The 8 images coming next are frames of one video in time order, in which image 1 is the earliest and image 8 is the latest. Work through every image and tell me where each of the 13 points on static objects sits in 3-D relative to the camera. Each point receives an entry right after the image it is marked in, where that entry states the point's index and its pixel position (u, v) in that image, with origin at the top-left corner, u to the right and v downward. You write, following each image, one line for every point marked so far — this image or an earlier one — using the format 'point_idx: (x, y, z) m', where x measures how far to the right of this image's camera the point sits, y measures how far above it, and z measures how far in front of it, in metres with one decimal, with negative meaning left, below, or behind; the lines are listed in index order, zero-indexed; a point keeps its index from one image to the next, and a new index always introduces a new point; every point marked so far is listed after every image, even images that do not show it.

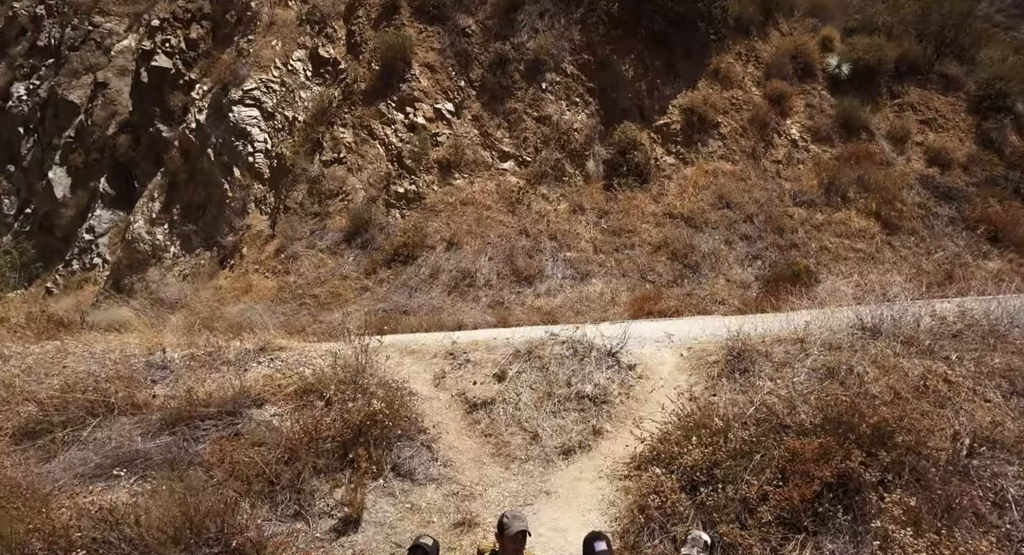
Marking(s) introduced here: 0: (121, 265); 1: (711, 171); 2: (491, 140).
0: (-6.1, +0.2, +9.2) m
1: (+3.2, +1.7, +9.8) m
2: (-0.3, +2.2, +9.9) m
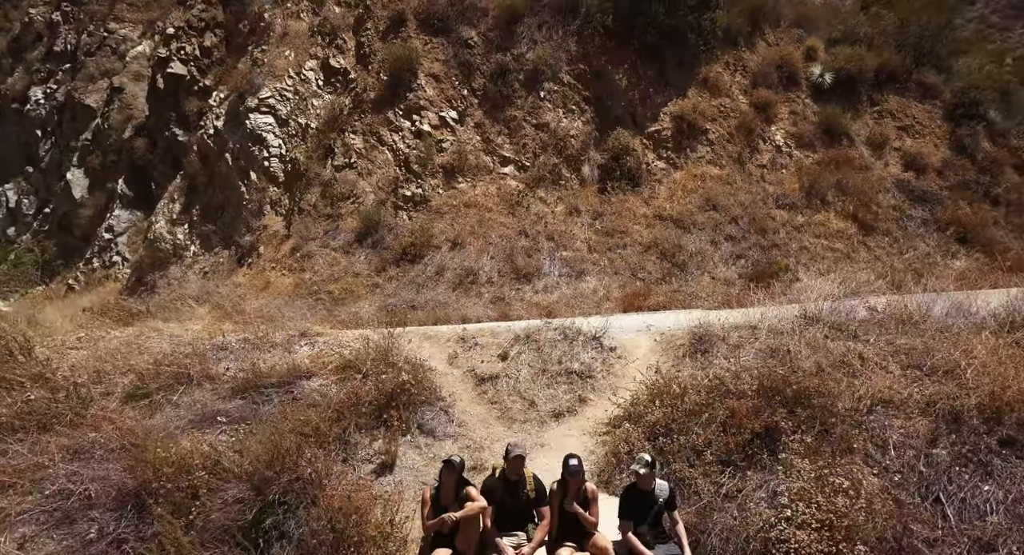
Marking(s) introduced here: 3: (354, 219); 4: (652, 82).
0: (-6.1, +0.2, +9.8) m
1: (+3.2, +1.8, +10.4) m
2: (-0.3, +2.3, +10.5) m
3: (-2.5, +0.9, +9.6) m
4: (+2.6, +3.6, +11.3) m
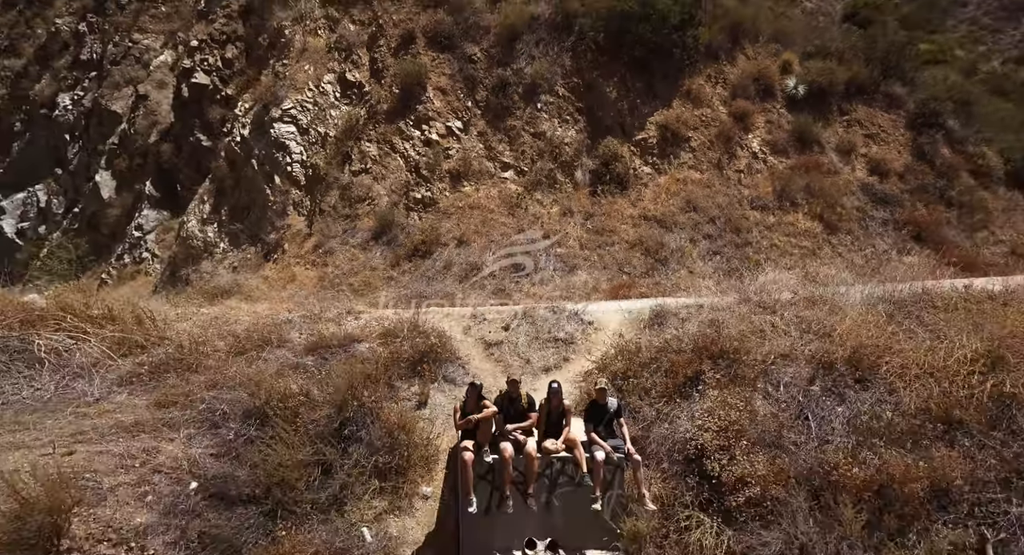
0: (-6.2, +0.3, +10.9) m
1: (+3.2, +1.9, +11.5) m
2: (-0.4, +2.4, +11.6) m
3: (-2.5, +1.0, +10.7) m
4: (+2.6, +3.8, +12.4) m
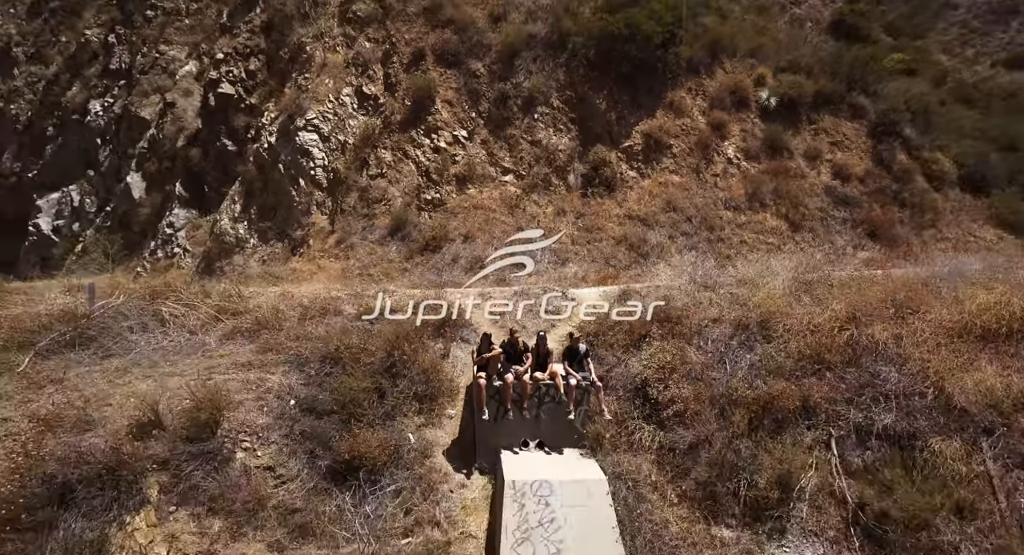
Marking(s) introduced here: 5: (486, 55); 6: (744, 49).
0: (-6.2, +0.5, +12.3) m
1: (+3.2, +2.0, +12.9) m
2: (-0.4, +2.5, +12.9) m
3: (-2.5, +1.2, +12.1) m
4: (+2.6, +3.9, +13.8) m
5: (-0.6, +5.1, +13.8) m
6: (+5.8, +5.7, +15.2) m
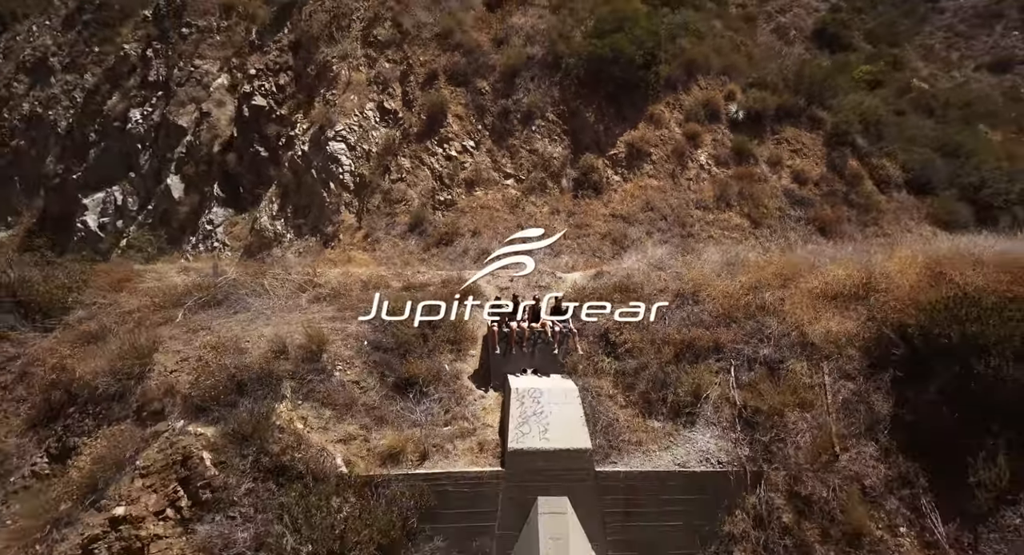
0: (-6.1, +0.8, +14.3) m
1: (+3.2, +2.3, +15.0) m
2: (-0.3, +2.8, +15.0) m
3: (-2.5, +1.4, +14.1) m
4: (+2.6, +4.2, +15.9) m
5: (-0.6, +5.3, +15.9) m
6: (+5.8, +5.9, +17.2) m
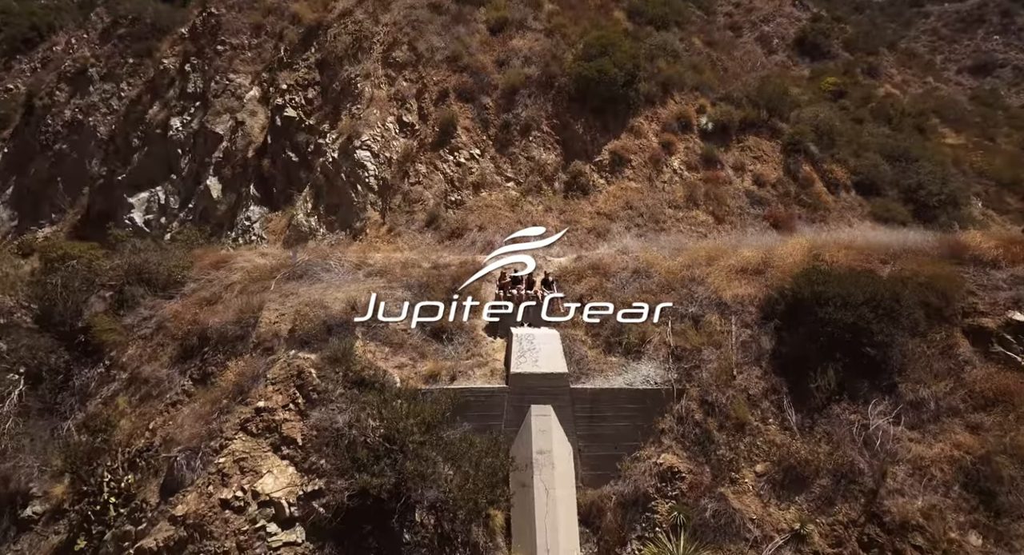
0: (-6.1, +1.1, +16.9) m
1: (+3.2, +2.6, +17.6) m
2: (-0.3, +3.1, +17.6) m
3: (-2.5, +1.8, +16.7) m
4: (+2.6, +4.5, +18.4) m
5: (-0.6, +5.6, +18.4) m
6: (+5.8, +6.3, +19.8) m
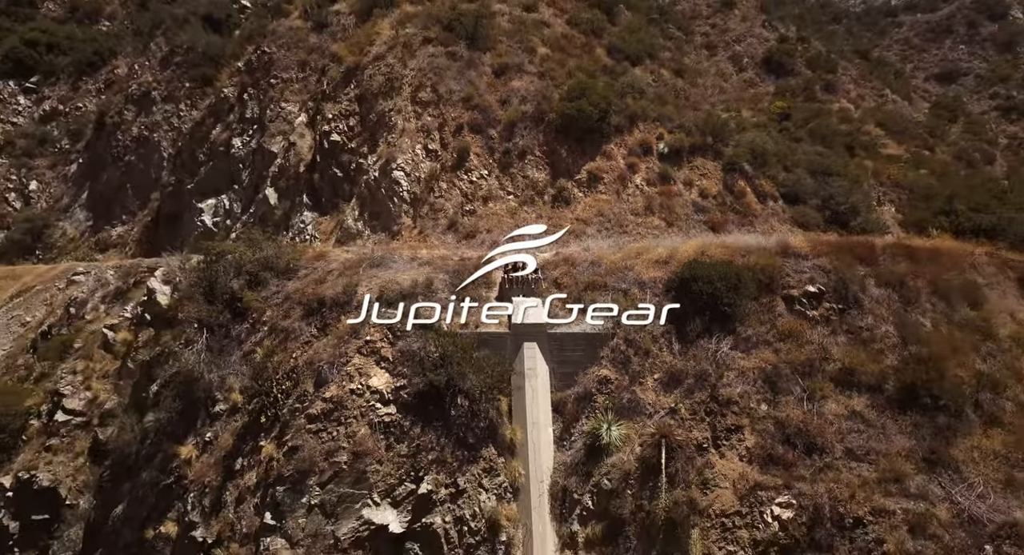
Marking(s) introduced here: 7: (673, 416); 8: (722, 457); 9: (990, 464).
0: (-6.1, +1.4, +22.2) m
1: (+3.2, +3.0, +22.9) m
2: (-0.3, +3.5, +22.9) m
3: (-2.5, +2.1, +22.0) m
4: (+2.6, +4.9, +23.7) m
5: (-0.6, +6.0, +23.7) m
6: (+5.8, +6.7, +25.1) m
7: (+3.3, -2.9, +12.6) m
8: (+4.1, -3.5, +12.0) m
9: (+8.9, -3.5, +11.5) m
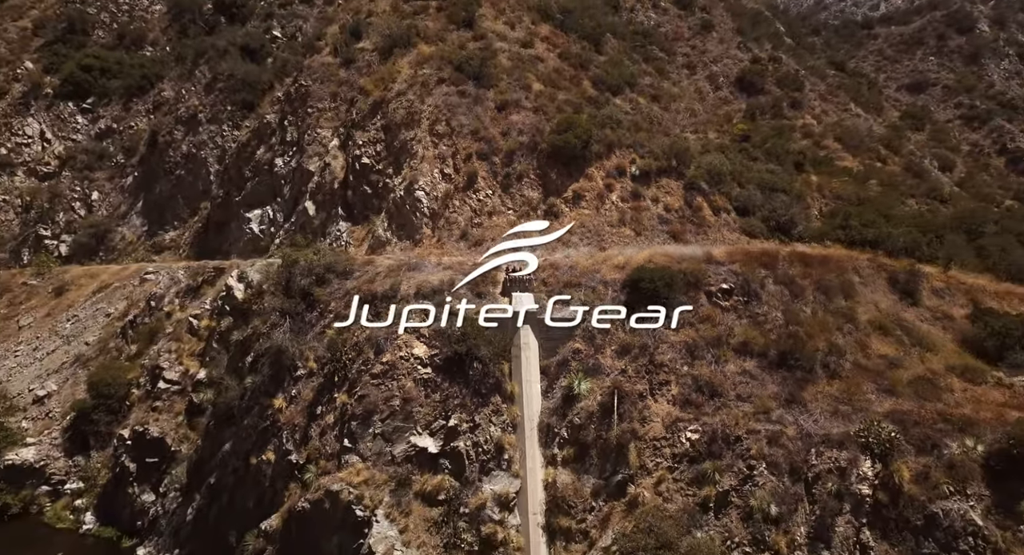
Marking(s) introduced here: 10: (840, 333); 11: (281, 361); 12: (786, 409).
0: (-6.2, +1.5, +27.5) m
1: (+3.2, +3.0, +28.2) m
2: (-0.4, +3.5, +28.2) m
3: (-2.5, +2.1, +27.3) m
4: (+2.6, +4.9, +29.0) m
5: (-0.6, +6.0, +29.0) m
6: (+5.8, +6.7, +30.4) m
7: (+3.3, -2.9, +18.0) m
8: (+4.1, -3.6, +17.4) m
9: (+8.9, -3.5, +16.9) m
10: (+10.1, -1.7, +18.6) m
11: (-7.4, -2.7, +19.4) m
12: (+7.6, -3.6, +16.8) m
